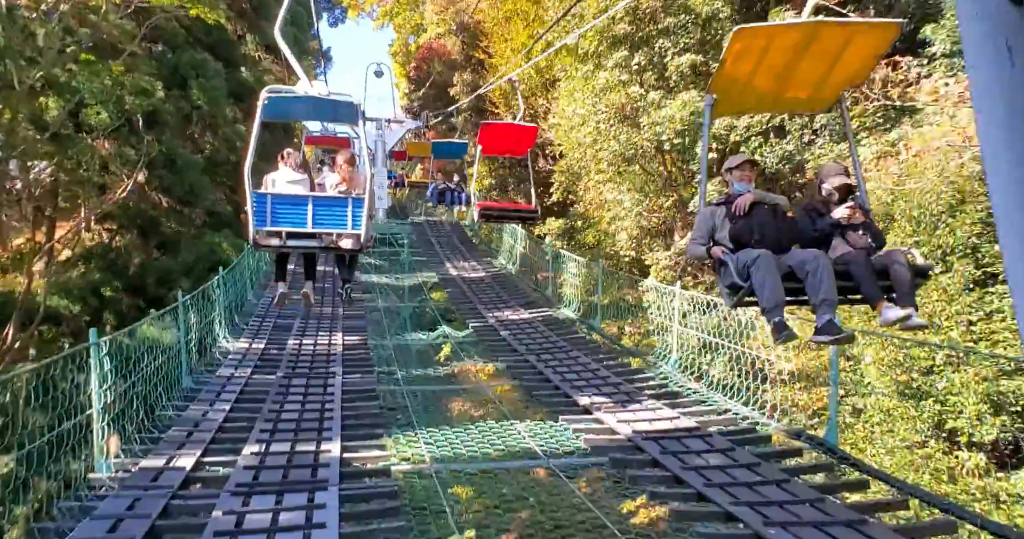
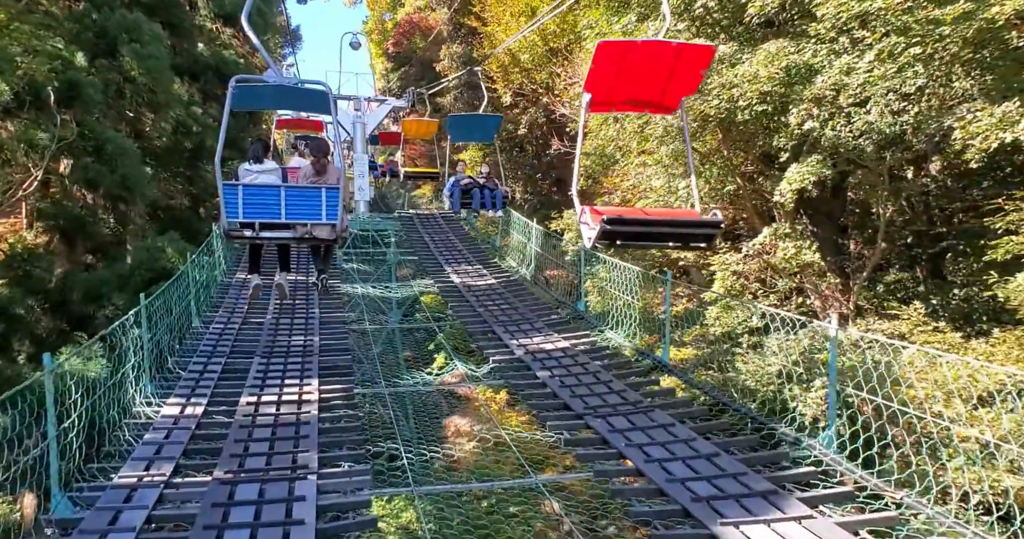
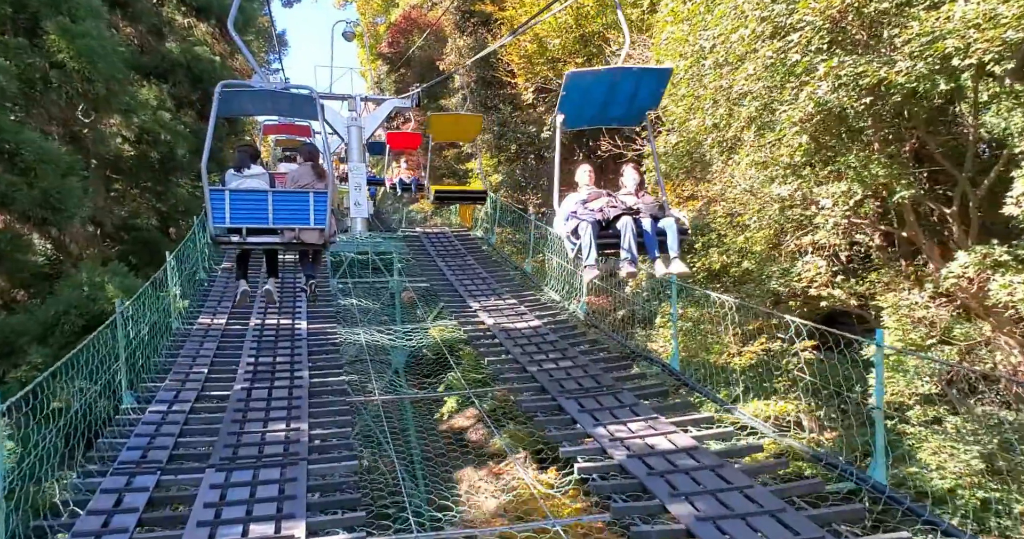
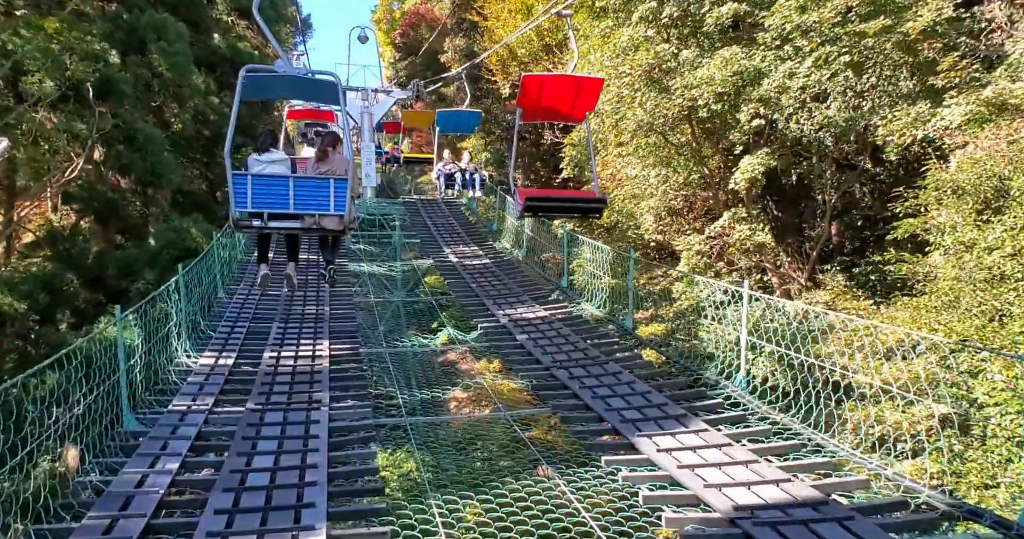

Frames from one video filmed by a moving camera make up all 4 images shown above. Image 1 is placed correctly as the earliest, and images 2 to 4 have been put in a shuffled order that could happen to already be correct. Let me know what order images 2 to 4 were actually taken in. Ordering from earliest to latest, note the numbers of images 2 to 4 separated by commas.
4, 2, 3
